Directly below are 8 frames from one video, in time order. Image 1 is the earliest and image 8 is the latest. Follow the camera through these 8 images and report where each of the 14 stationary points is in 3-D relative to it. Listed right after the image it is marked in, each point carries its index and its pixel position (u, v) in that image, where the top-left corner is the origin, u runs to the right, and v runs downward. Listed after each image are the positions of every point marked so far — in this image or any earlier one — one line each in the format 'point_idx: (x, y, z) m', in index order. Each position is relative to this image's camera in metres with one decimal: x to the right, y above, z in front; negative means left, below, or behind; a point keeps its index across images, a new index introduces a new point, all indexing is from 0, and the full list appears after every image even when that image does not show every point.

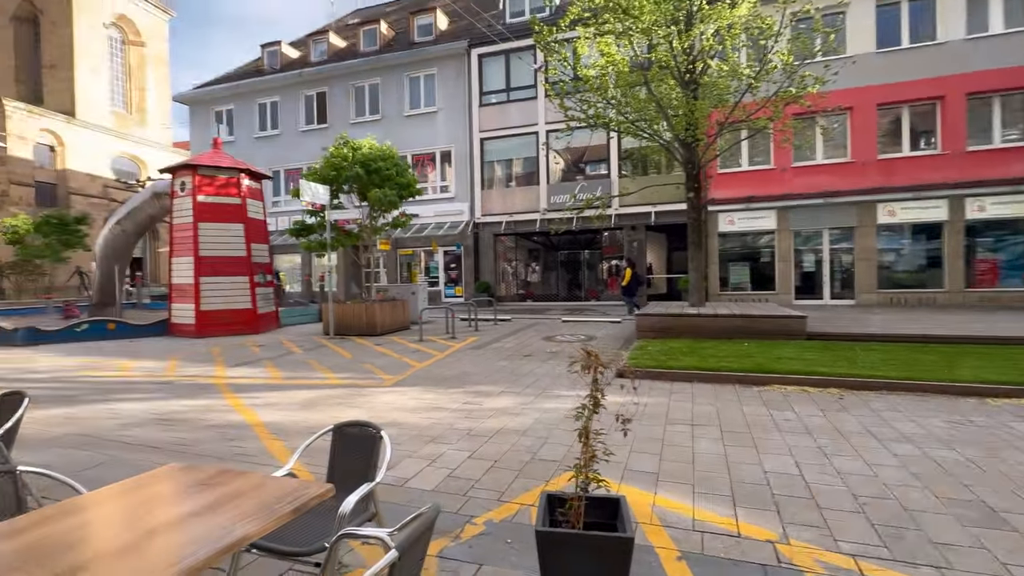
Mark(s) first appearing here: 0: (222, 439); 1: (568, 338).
0: (-3.1, -1.6, +5.4) m
1: (+1.3, -1.2, +11.9) m
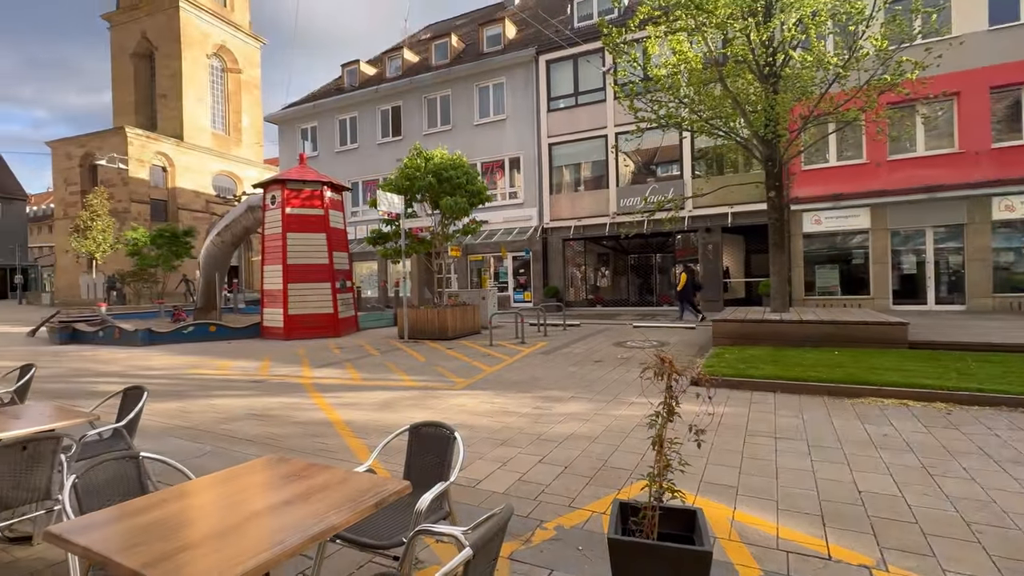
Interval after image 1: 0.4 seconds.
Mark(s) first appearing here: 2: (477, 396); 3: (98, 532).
0: (-2.3, -1.7, +5.8) m
1: (+2.9, -1.3, +11.6) m
2: (-0.5, -1.5, +7.2) m
3: (-1.5, -0.9, +1.9) m
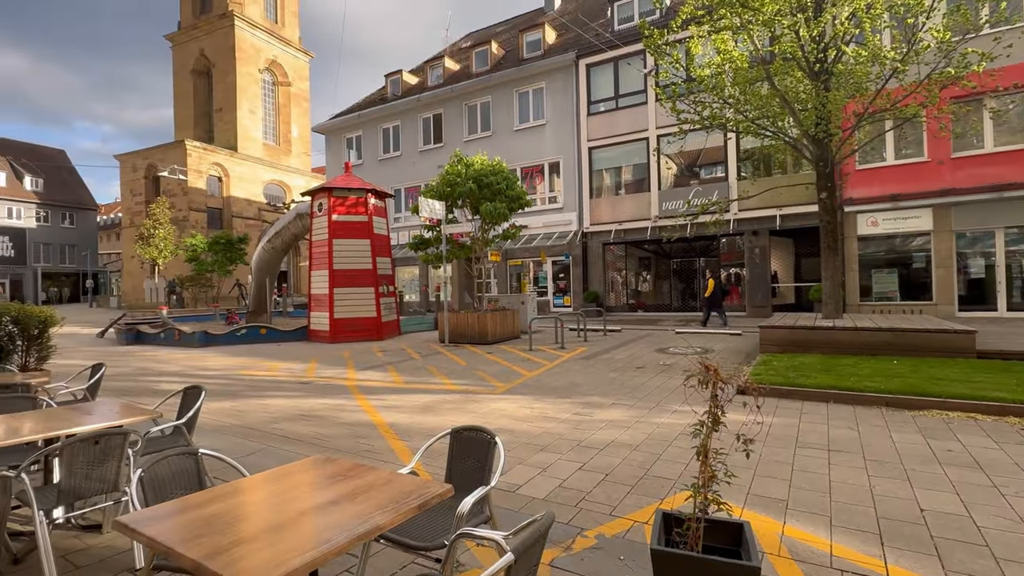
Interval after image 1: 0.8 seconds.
0: (-1.9, -1.7, +5.9) m
1: (+3.8, -1.4, +11.3) m
2: (+0.1, -1.6, +7.2) m
3: (-1.4, -0.9, +2.0) m
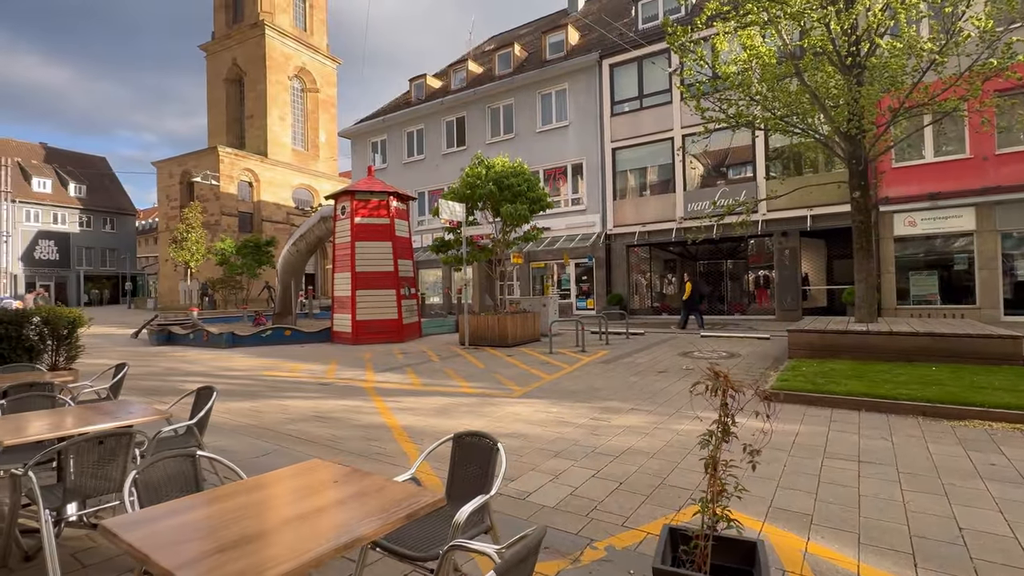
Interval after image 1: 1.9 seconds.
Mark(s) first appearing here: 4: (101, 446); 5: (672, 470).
0: (-1.7, -1.7, +5.9) m
1: (+4.2, -1.4, +11.0) m
2: (+0.3, -1.6, +7.1) m
3: (-1.4, -0.9, +1.9) m
4: (-2.5, -1.0, +3.1) m
5: (+1.4, -1.6, +4.6) m
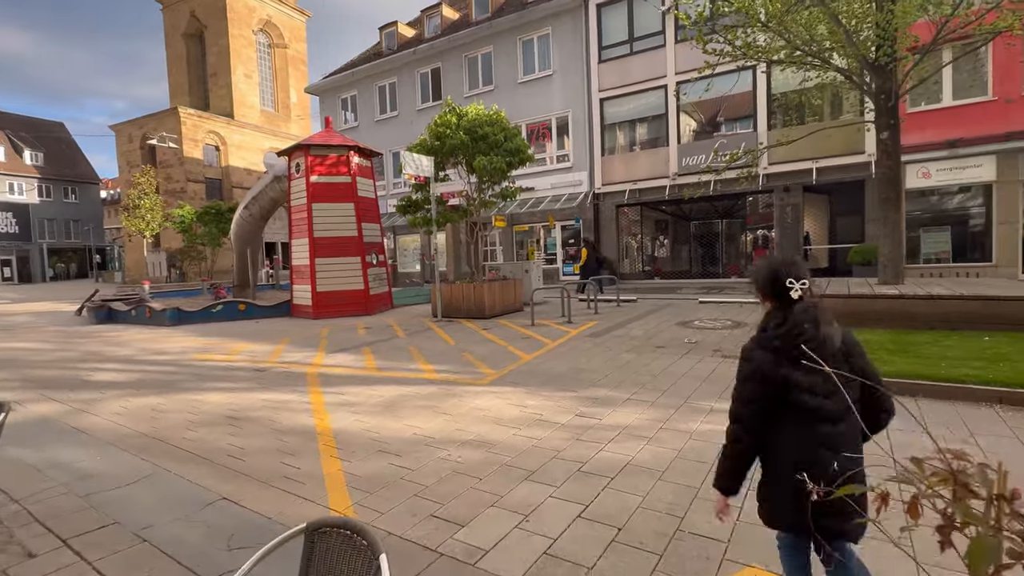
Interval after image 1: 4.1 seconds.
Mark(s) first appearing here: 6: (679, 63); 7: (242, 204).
0: (-2.0, -1.4, +4.5) m
1: (+3.8, -0.7, +9.7) m
2: (-0.1, -1.2, +5.7) m
3: (-1.7, -0.9, +0.5) m
4: (-2.8, -0.9, +1.6) m
5: (+1.1, -1.4, +3.2) m
6: (+6.3, +8.4, +19.1) m
7: (-8.2, +2.6, +15.5) m
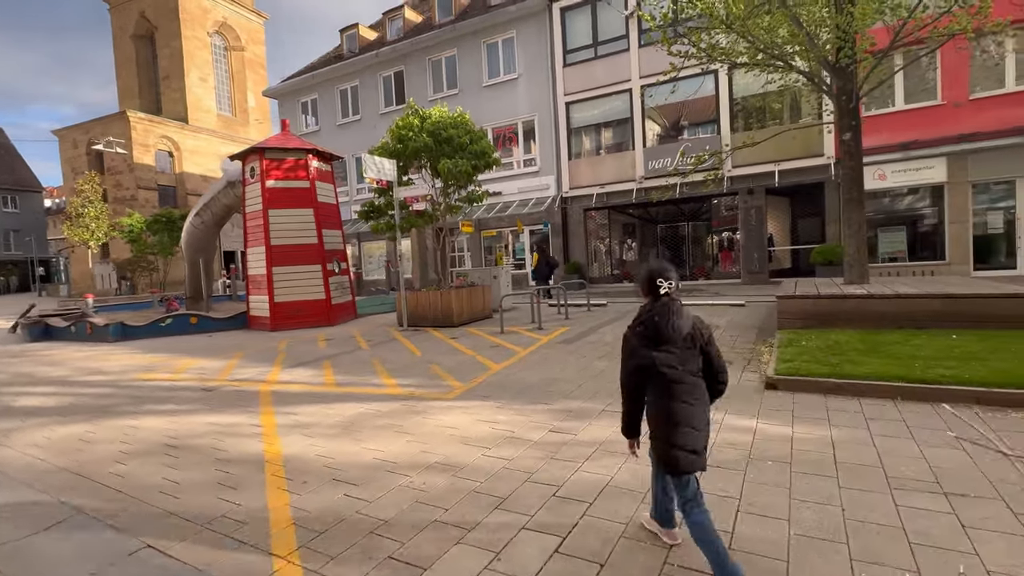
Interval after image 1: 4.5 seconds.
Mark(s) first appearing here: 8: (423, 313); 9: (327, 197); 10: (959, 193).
0: (-2.3, -1.5, +4.0) m
1: (+3.2, -0.7, +9.6) m
2: (-0.4, -1.3, +5.3) m
3: (-1.7, -0.9, 0.0) m
4: (-2.9, -0.9, +1.1) m
5: (+1.0, -1.4, +2.9) m
6: (+4.9, +8.3, +19.2) m
7: (-9.2, +2.2, +14.6) m
8: (-2.1, -0.6, +11.8) m
9: (-5.0, +2.5, +13.8) m
10: (+12.9, +2.7, +14.7) m
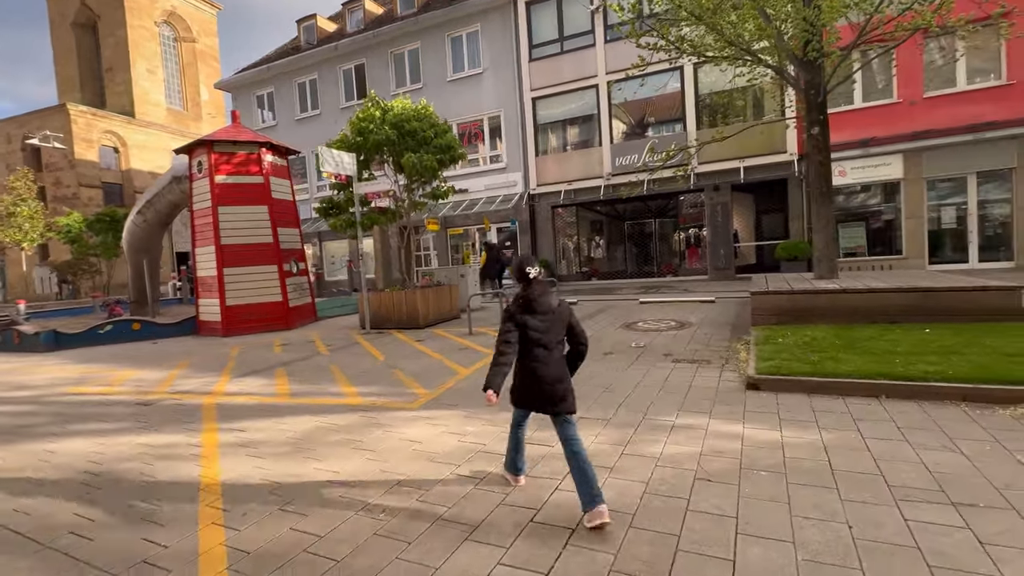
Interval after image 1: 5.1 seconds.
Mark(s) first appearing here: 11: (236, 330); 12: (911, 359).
0: (-2.5, -1.6, +3.4) m
1: (+2.6, -0.7, +9.3) m
2: (-0.7, -1.3, +4.9) m
3: (-1.6, -0.9, -0.5) m
4: (-2.9, -1.0, +0.5) m
5: (+0.8, -1.4, +2.6) m
6: (+3.6, +8.4, +19.1) m
7: (-10.1, +2.1, +13.6) m
8: (-2.8, -0.6, +11.2) m
9: (-5.9, +2.4, +13.0) m
10: (+12.0, +2.9, +15.1) m
11: (-6.5, -1.0, +12.1) m
12: (+4.2, -0.7, +5.4) m
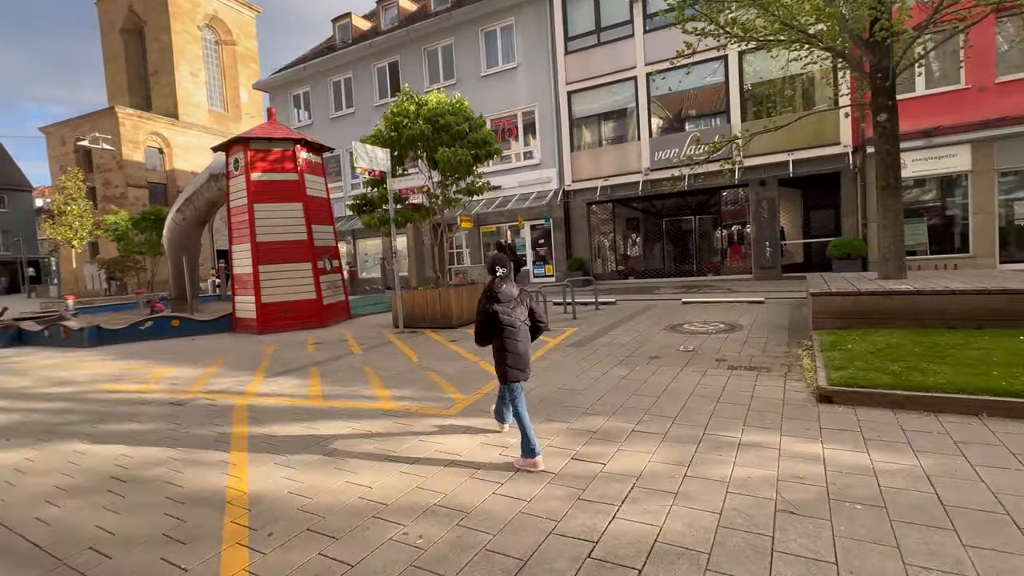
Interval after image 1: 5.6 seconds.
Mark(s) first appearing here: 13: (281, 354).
0: (-2.2, -1.6, +3.2) m
1: (+3.3, -0.7, +8.8) m
2: (-0.3, -1.3, +4.5) m
3: (-1.5, -0.9, -0.8) m
4: (-2.7, -1.0, +0.3) m
5: (+1.1, -1.4, +2.1) m
6: (+4.9, +8.5, +18.4) m
7: (-9.1, +2.2, +13.8) m
8: (-2.0, -0.5, +11.0) m
9: (-5.0, +2.5, +12.9) m
10: (+13.0, +2.9, +13.9) m
11: (-5.7, -0.9, +12.1) m
12: (+4.6, -0.8, +4.7) m
13: (-4.2, -1.2, +9.2) m
